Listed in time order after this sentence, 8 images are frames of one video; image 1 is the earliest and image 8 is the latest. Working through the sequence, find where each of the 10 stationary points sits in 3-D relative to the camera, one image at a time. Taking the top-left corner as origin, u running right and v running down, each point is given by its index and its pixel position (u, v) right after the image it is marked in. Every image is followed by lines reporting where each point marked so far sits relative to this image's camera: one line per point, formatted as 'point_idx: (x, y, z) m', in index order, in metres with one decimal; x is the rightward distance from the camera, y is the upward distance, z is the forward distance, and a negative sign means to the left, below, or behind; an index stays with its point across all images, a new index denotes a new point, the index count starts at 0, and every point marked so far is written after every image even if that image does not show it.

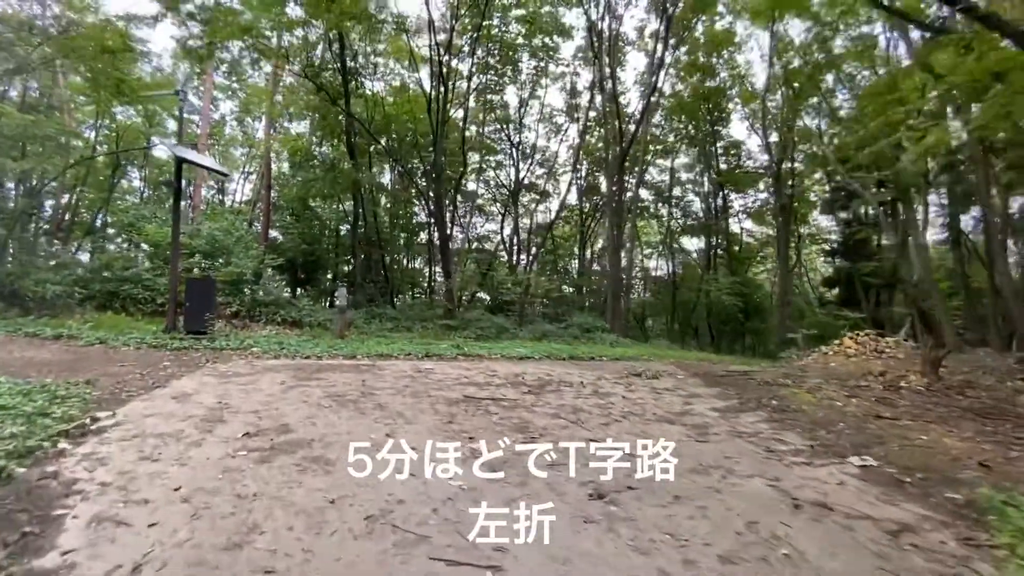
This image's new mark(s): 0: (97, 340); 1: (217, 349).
0: (-7.4, -0.9, +8.8) m
1: (-5.1, -1.1, +8.6) m
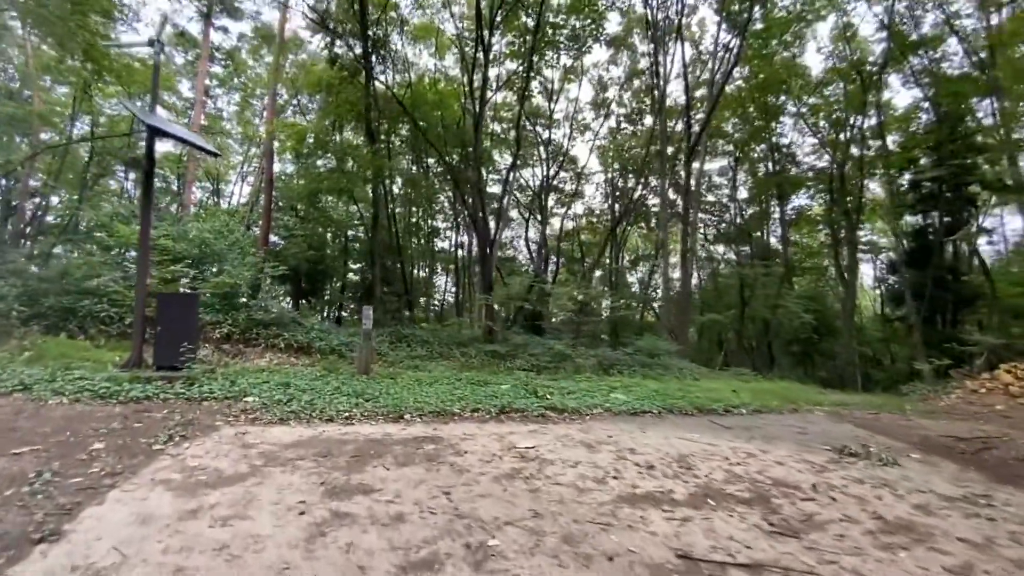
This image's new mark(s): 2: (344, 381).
0: (-6.0, -1.2, +6.0) m
1: (-3.7, -1.3, +5.8) m
2: (-2.6, -1.4, +7.6) m
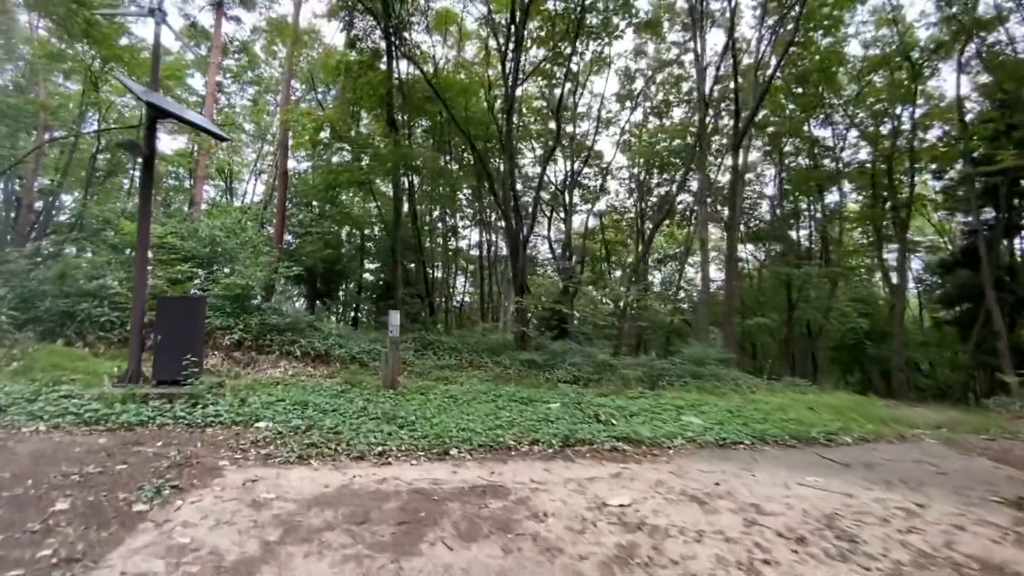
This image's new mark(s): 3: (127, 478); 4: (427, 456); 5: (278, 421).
0: (-5.4, -1.2, +5.1) m
1: (-3.1, -1.4, +4.9) m
2: (-1.9, -1.5, +6.6) m
3: (-2.7, -1.3, +3.5) m
4: (-0.7, -1.4, +4.3) m
5: (-2.4, -1.4, +5.2) m
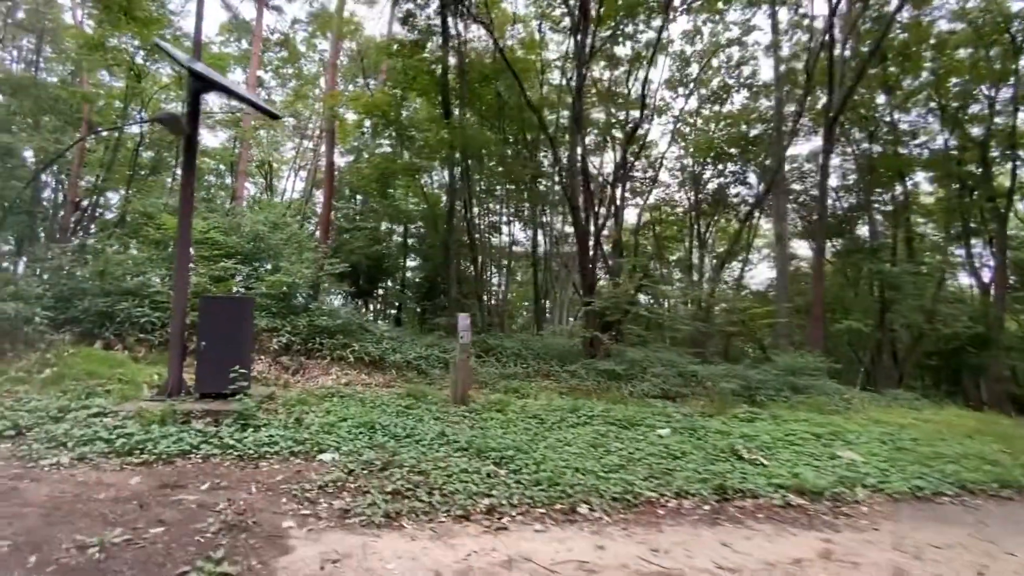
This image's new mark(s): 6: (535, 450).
0: (-4.4, -1.2, +4.3) m
1: (-2.1, -1.4, +3.9) m
2: (-0.8, -1.5, +5.6) m
3: (-1.7, -1.3, +2.5) m
4: (+0.2, -1.4, +3.2) m
5: (-1.4, -1.4, +4.2) m
6: (+0.2, -1.4, +4.4) m
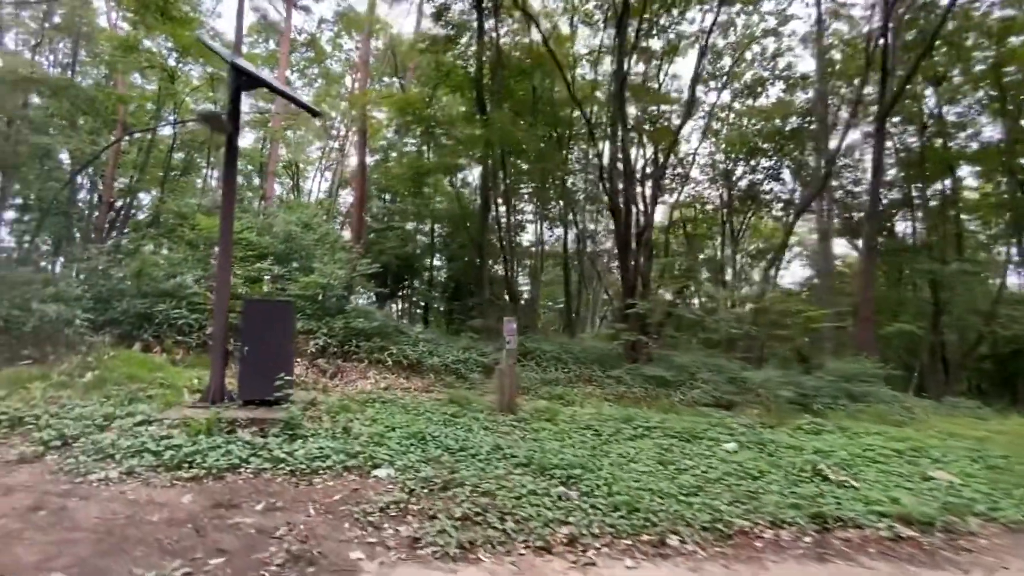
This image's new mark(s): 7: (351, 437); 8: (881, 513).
0: (-3.9, -1.2, +4.1) m
1: (-1.6, -1.4, +3.7) m
2: (-0.2, -1.5, +5.3) m
3: (-1.3, -1.4, +2.3) m
4: (+0.7, -1.5, +2.9) m
5: (-0.9, -1.4, +3.9) m
6: (+0.7, -1.5, +4.1) m
7: (-1.5, -1.4, +4.7) m
8: (+2.6, -1.6, +3.5) m
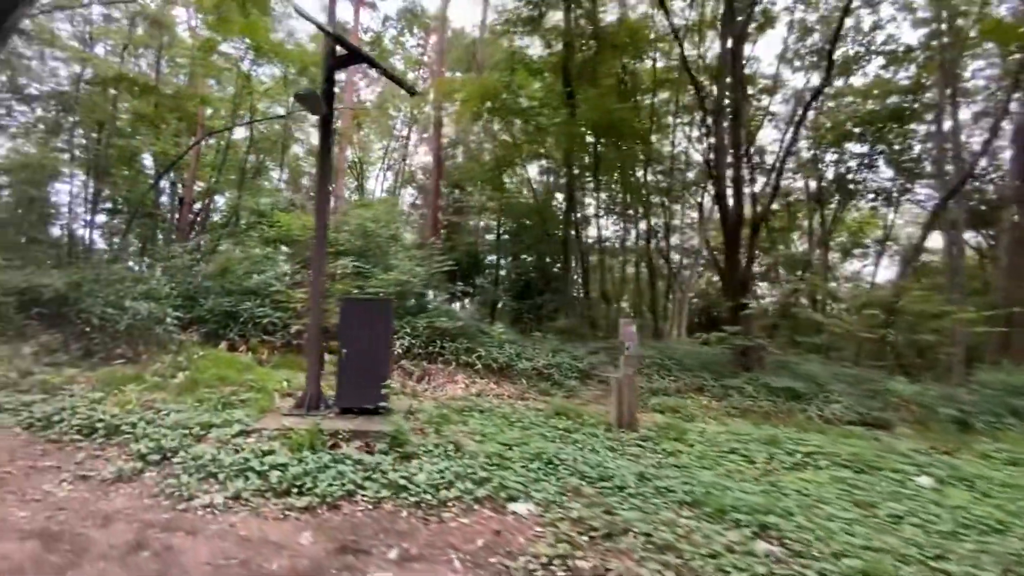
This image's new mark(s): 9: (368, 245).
0: (-2.7, -1.2, +3.7) m
1: (-0.5, -1.4, +3.1) m
2: (+1.0, -1.5, +4.6) m
3: (-0.4, -1.4, +1.6) m
4: (+1.7, -1.5, +2.0) m
5: (+0.2, -1.4, +3.2) m
6: (+1.8, -1.5, +3.3) m
7: (-0.4, -1.4, +4.1) m
8: (+3.6, -1.5, +2.5) m
9: (-2.9, +0.9, +10.1) m
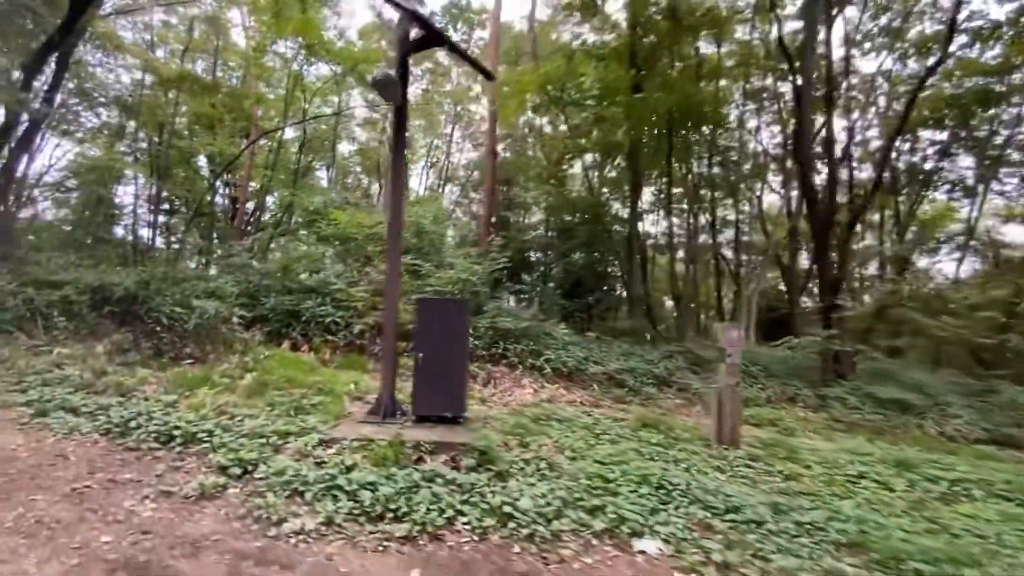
0: (-2.0, -1.2, +3.5) m
1: (+0.2, -1.4, +2.6) m
2: (+1.8, -1.5, +4.0) m
3: (+0.2, -1.4, +1.2) m
4: (+2.3, -1.5, +1.5) m
5: (+0.9, -1.4, +2.8) m
6: (+2.5, -1.5, +2.7) m
7: (+0.4, -1.4, +3.7) m
8: (+4.2, -1.6, +1.8) m
9: (-1.7, +0.9, +9.8) m
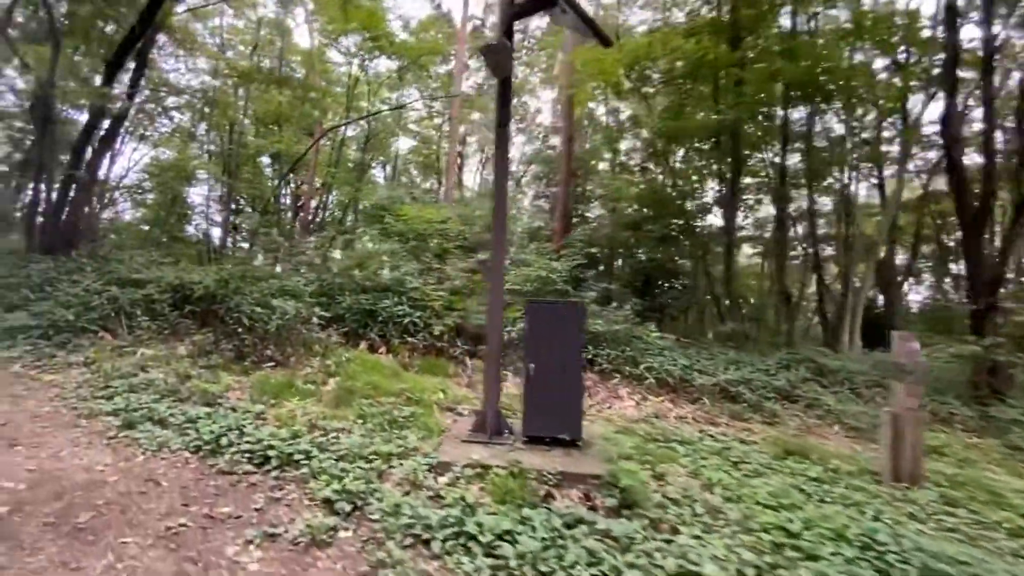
0: (-1.1, -1.2, +3.0) m
1: (+1.0, -1.4, +1.9) m
2: (+2.7, -1.5, +3.2) m
3: (+0.9, -1.4, +0.5) m
4: (+3.0, -1.5, +0.6) m
5: (+1.7, -1.4, +2.0) m
6: (+3.3, -1.5, +1.8) m
7: (+1.3, -1.4, +2.9) m
8: (+4.9, -1.6, +0.7) m
9: (-0.2, +0.9, +9.2) m
